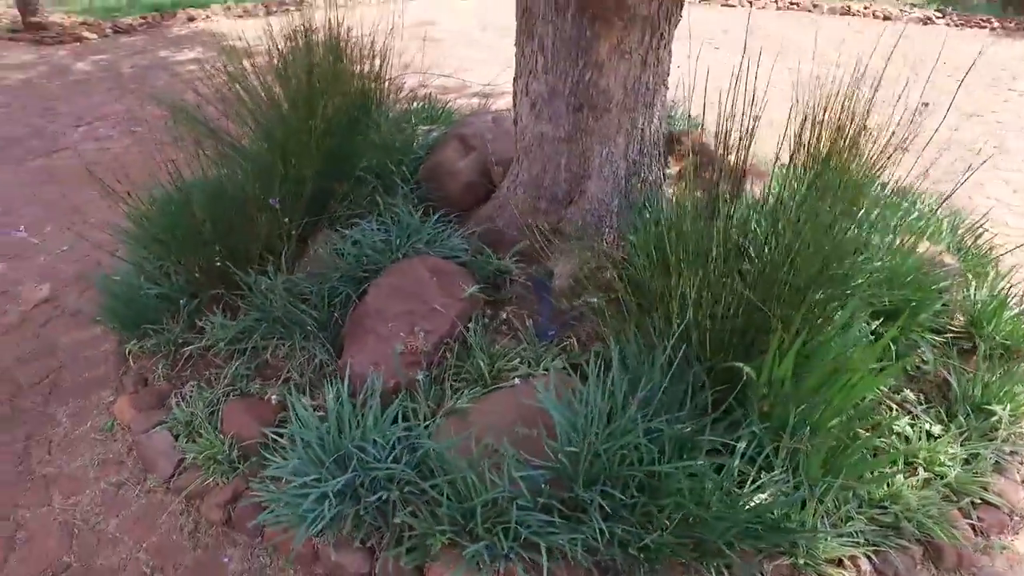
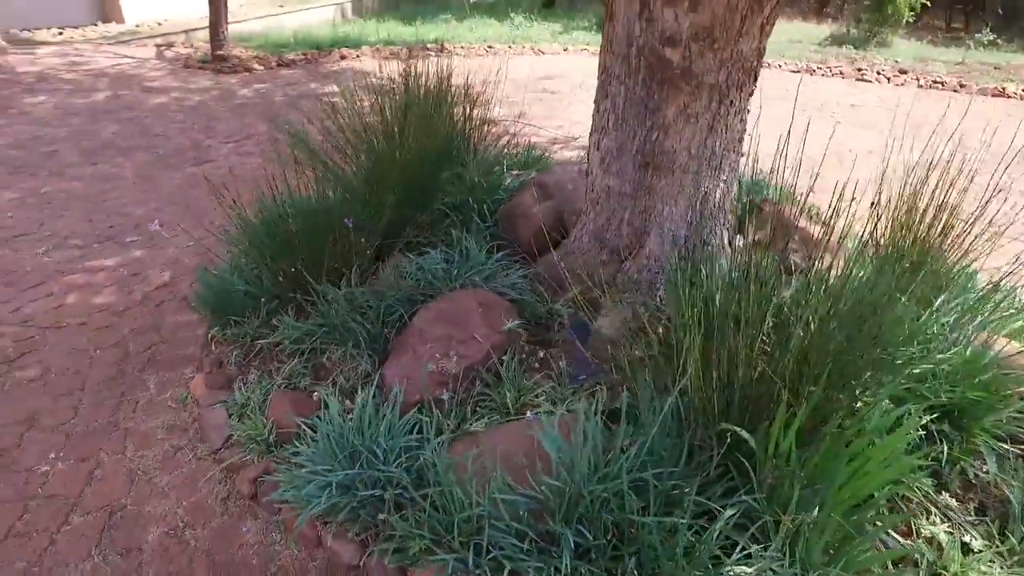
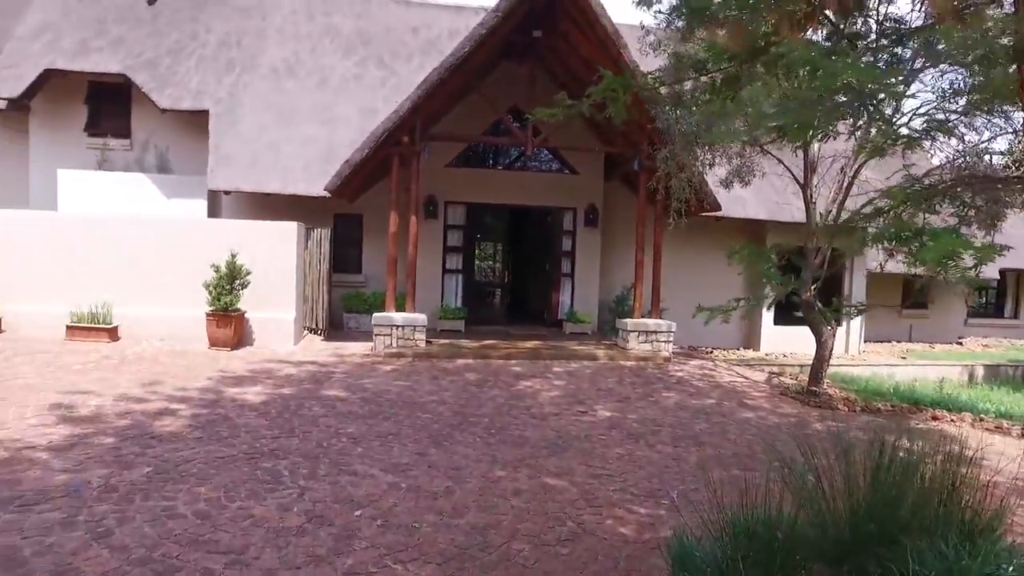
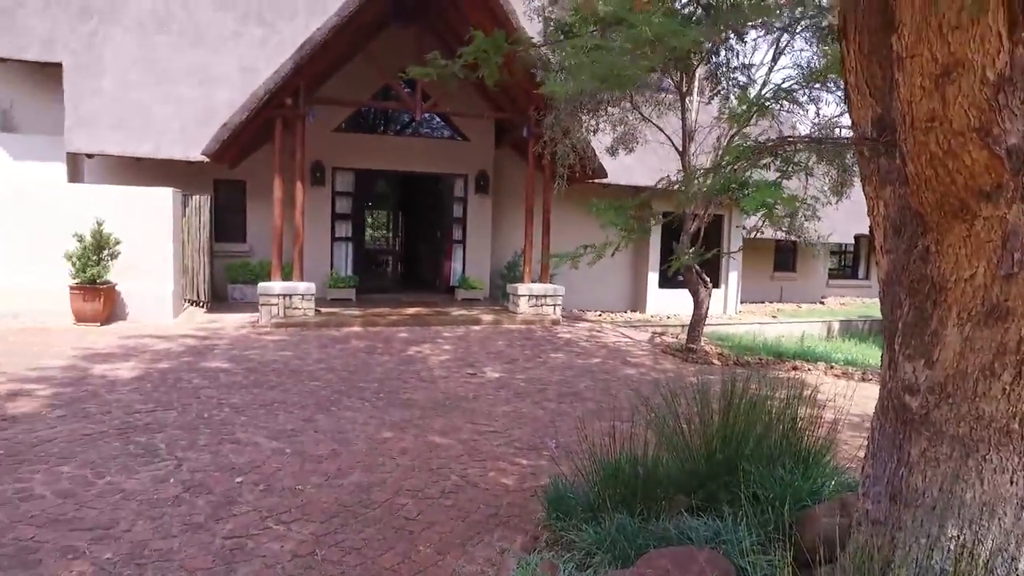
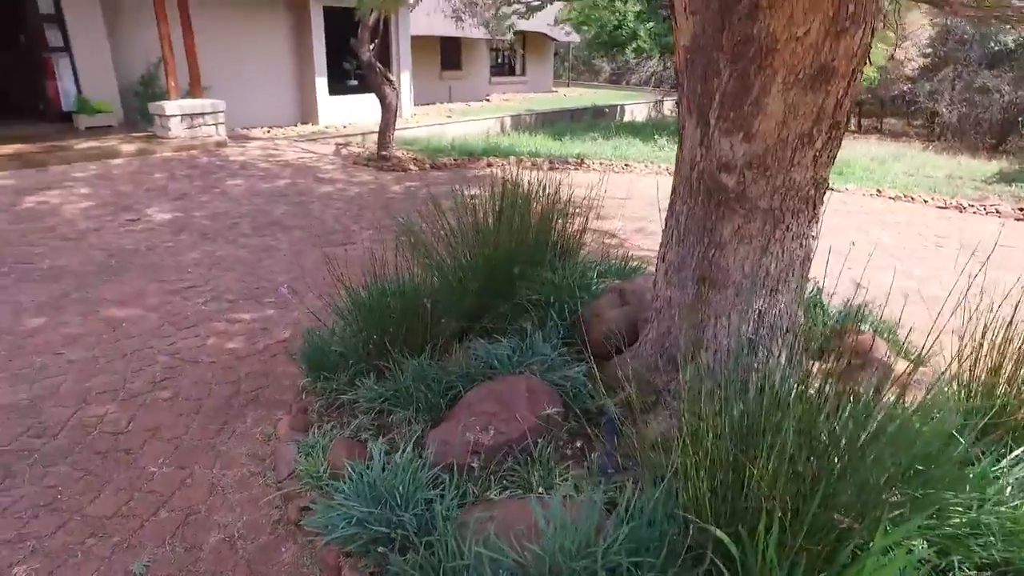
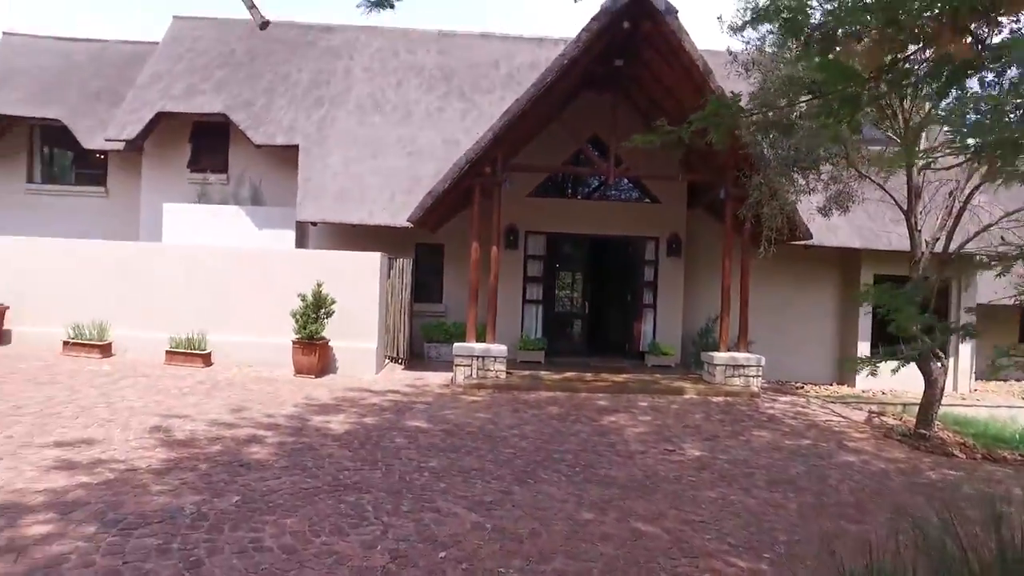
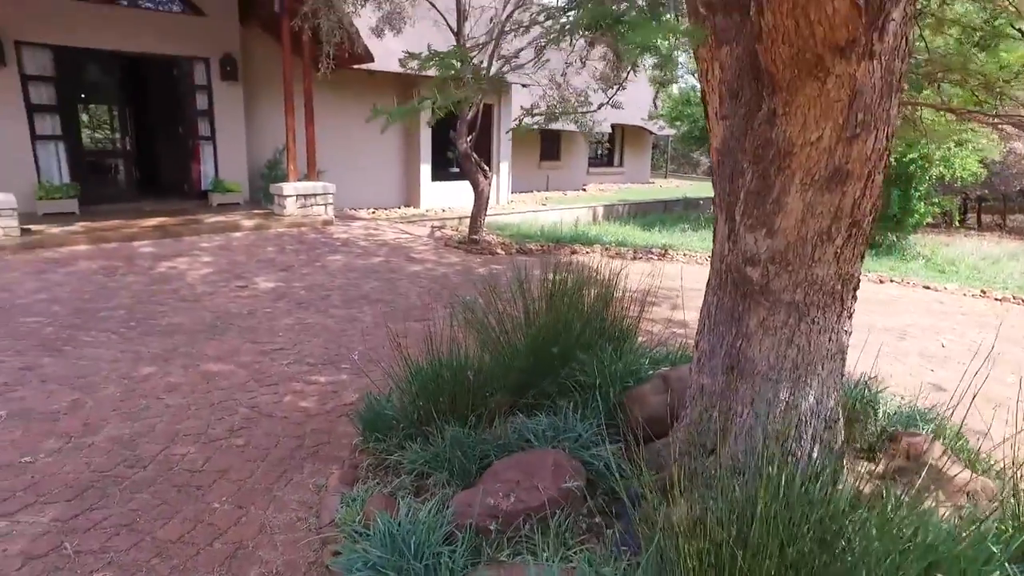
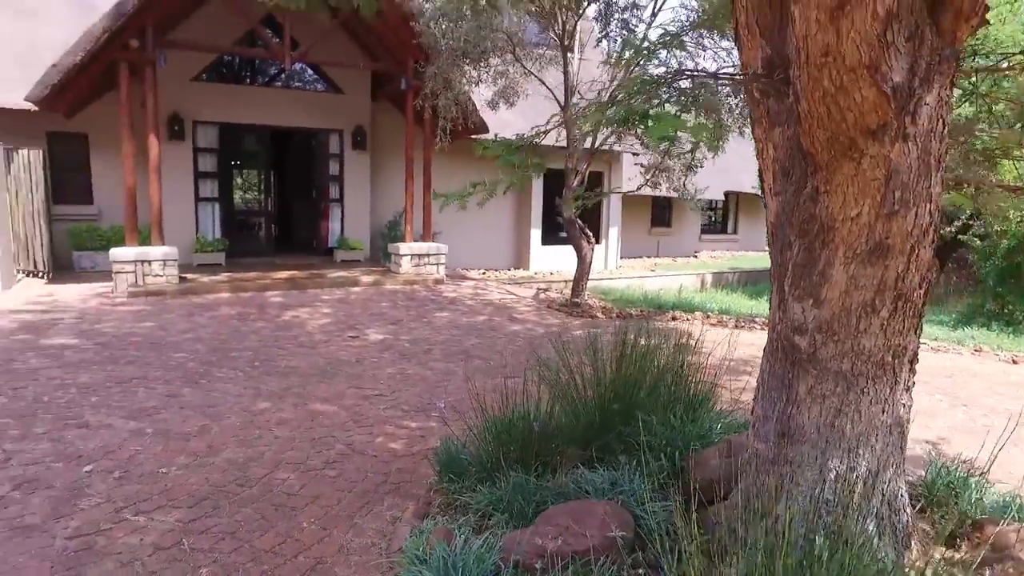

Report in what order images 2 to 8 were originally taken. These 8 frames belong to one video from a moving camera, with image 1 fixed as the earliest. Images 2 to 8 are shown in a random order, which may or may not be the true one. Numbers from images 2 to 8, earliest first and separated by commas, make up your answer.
2, 5, 7, 8, 4, 3, 6
